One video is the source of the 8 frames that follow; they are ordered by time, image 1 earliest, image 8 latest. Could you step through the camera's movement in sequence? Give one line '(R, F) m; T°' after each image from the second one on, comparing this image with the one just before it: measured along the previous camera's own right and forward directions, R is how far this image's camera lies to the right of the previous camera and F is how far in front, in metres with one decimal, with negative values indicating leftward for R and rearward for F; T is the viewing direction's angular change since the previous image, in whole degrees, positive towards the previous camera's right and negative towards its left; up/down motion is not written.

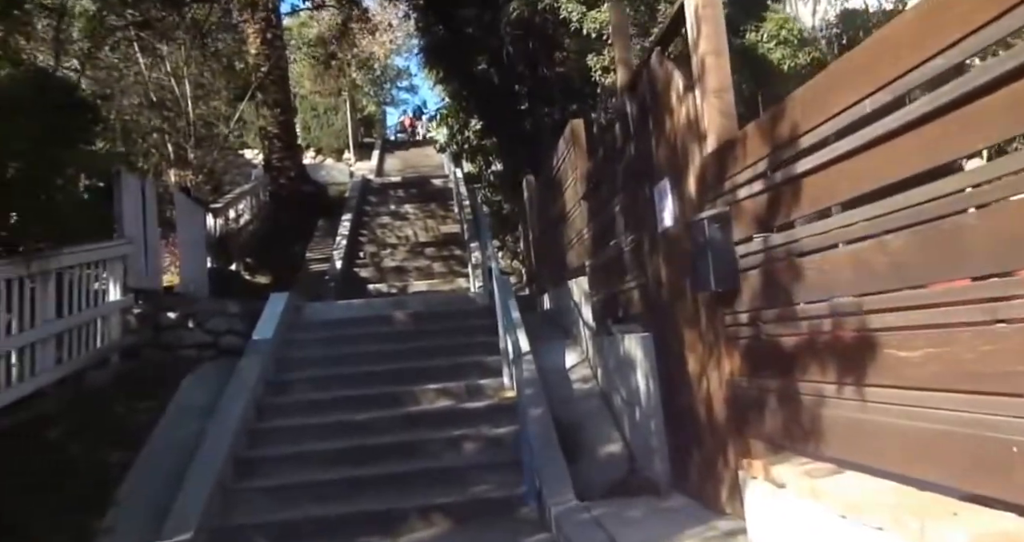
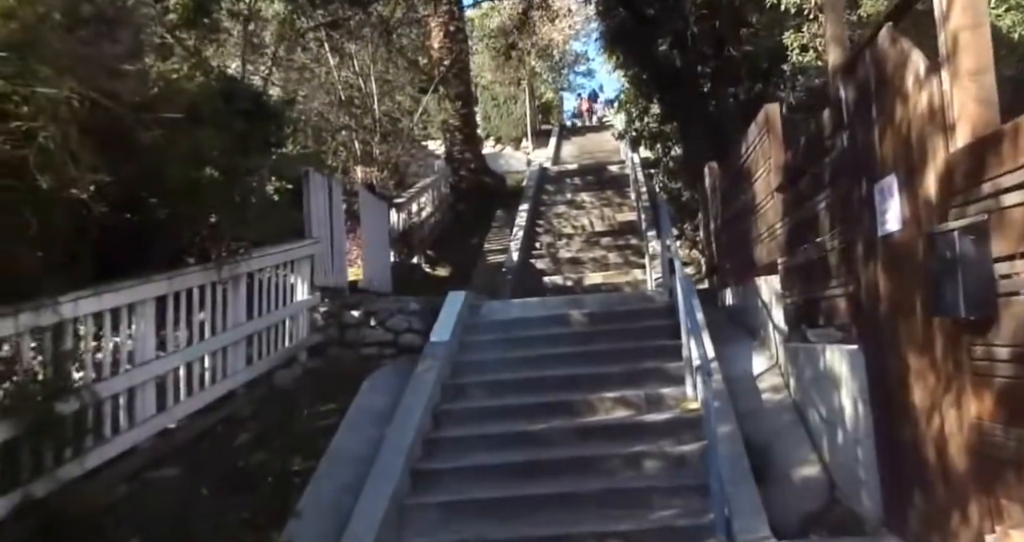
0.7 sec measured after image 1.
(-0.1, +0.3) m; -10°
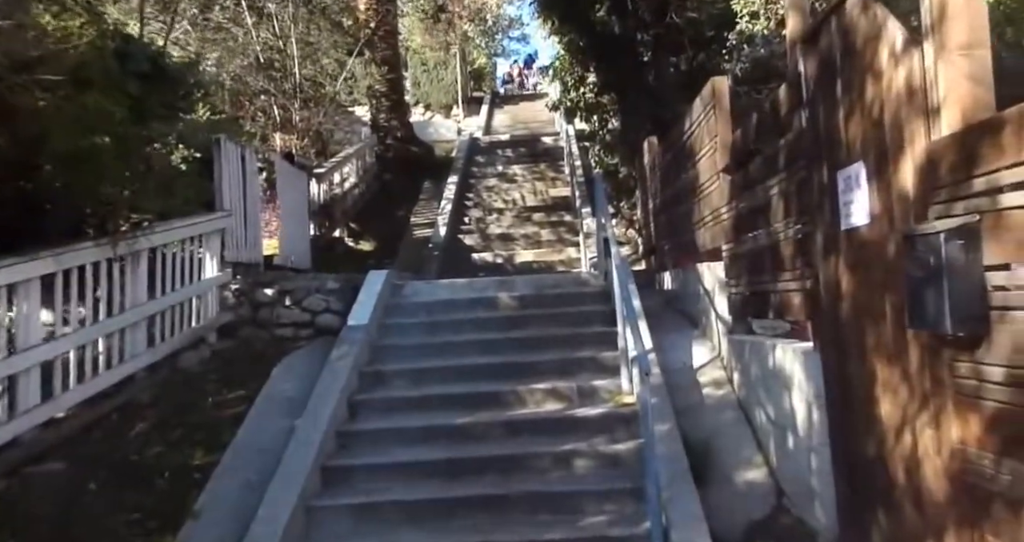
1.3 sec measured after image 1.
(0.0, +0.5) m; +4°
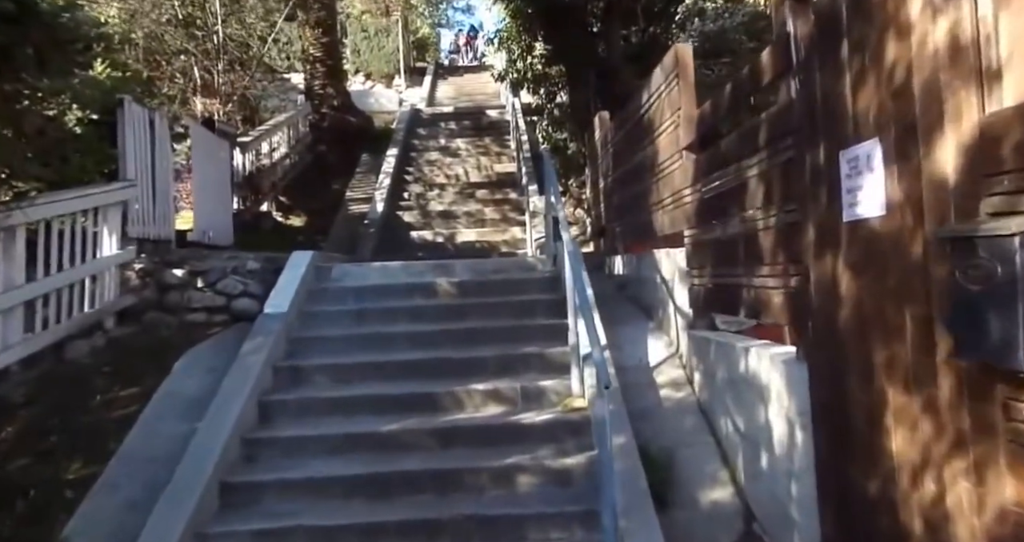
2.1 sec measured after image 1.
(0.0, +0.8) m; +3°
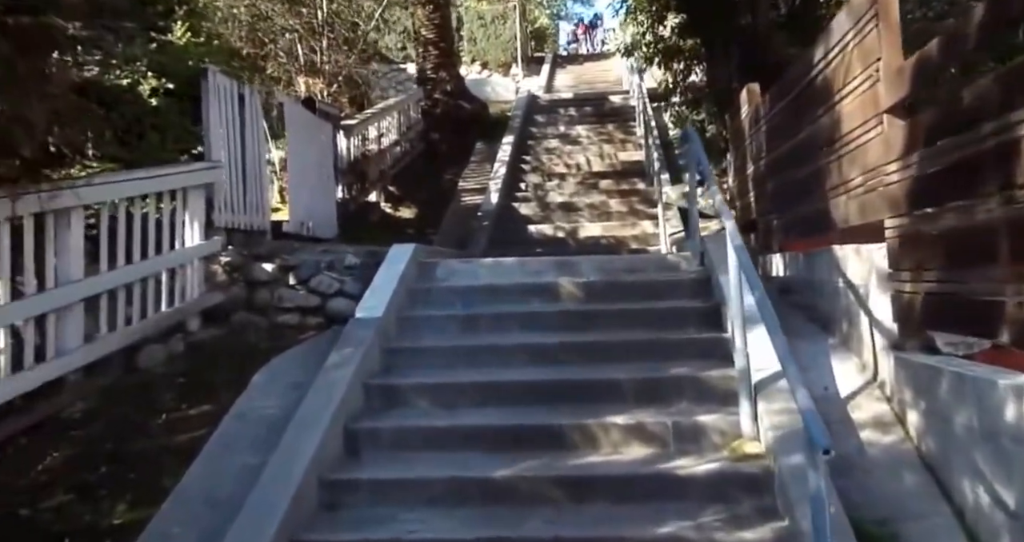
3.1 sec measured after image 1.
(-0.1, +1.1) m; -6°
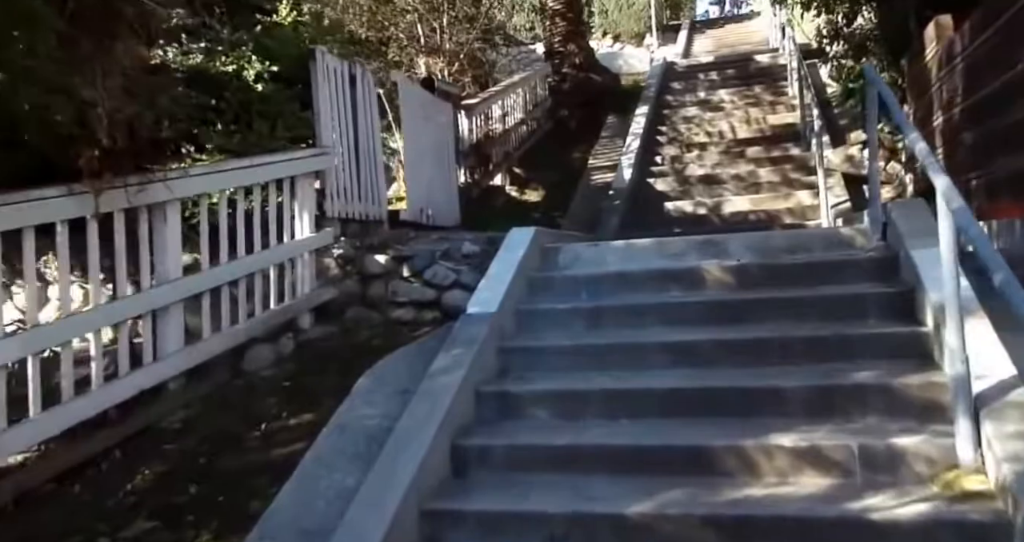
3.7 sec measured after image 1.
(0.0, +0.8) m; -8°
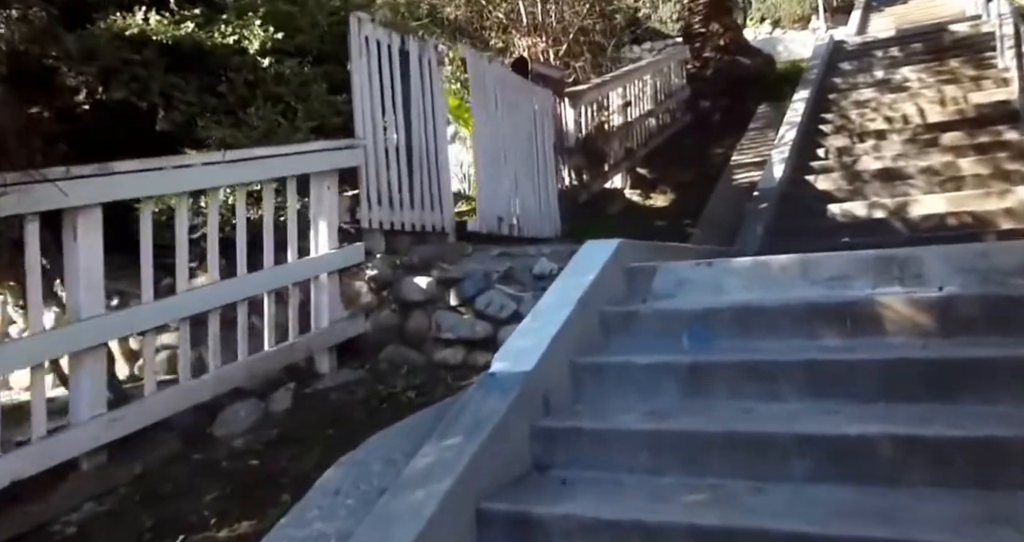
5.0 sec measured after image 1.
(+0.3, +1.8) m; -9°
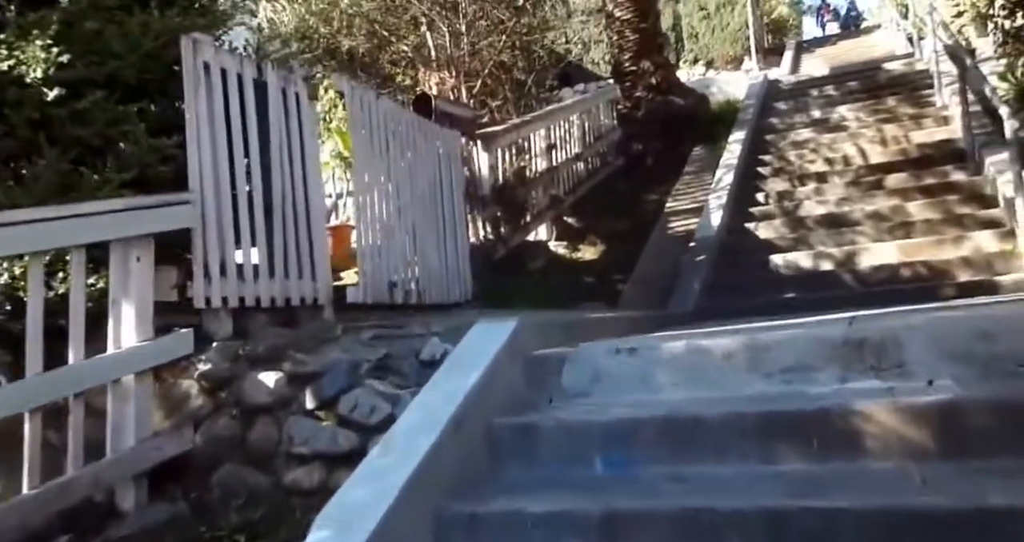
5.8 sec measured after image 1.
(+0.2, +1.0) m; +3°
